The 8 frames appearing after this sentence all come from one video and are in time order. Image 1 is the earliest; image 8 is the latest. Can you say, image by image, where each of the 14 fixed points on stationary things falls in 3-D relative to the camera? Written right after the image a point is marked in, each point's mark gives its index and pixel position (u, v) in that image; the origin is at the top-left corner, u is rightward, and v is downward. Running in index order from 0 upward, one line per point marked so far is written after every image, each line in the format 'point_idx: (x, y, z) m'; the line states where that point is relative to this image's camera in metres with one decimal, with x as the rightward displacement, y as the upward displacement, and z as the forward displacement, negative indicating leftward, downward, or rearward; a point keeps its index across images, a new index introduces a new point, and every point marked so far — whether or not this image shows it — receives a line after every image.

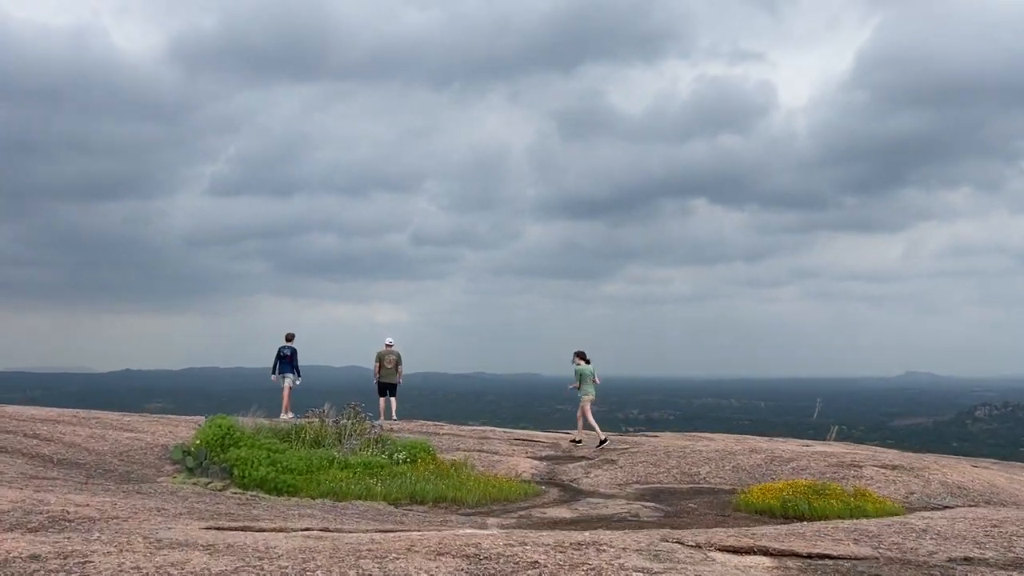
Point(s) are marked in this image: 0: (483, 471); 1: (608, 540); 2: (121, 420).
0: (-0.5, -3.1, +14.8) m
1: (+0.8, -2.0, +6.9) m
2: (-7.5, -2.5, +16.5) m
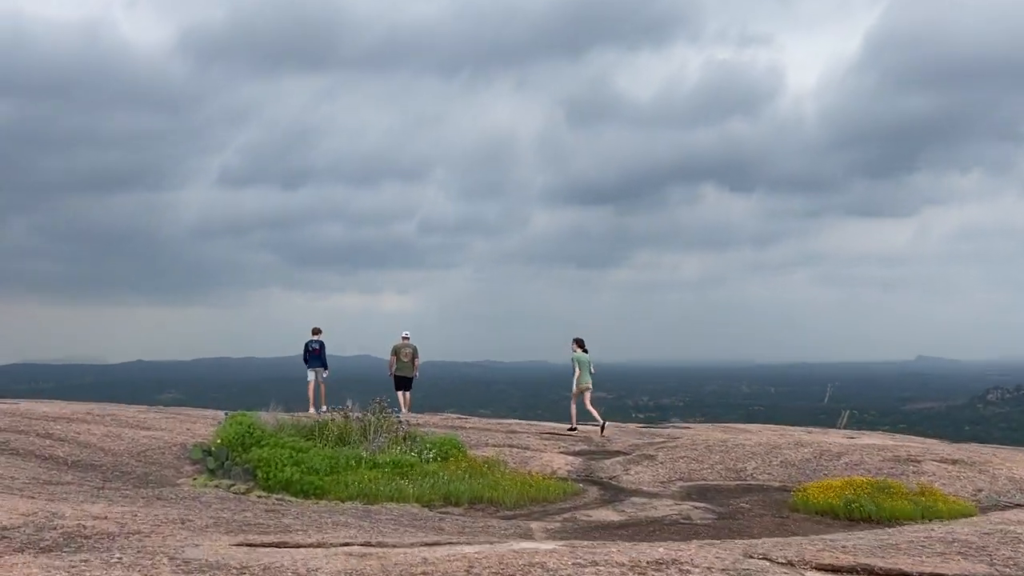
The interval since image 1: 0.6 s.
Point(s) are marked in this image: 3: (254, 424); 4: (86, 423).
0: (+0.1, -3.0, +14.0) m
1: (+1.3, -1.9, +6.1) m
2: (-6.9, -2.4, +15.8) m
3: (-4.0, -2.1, +13.3) m
4: (-7.2, -2.3, +14.5) m
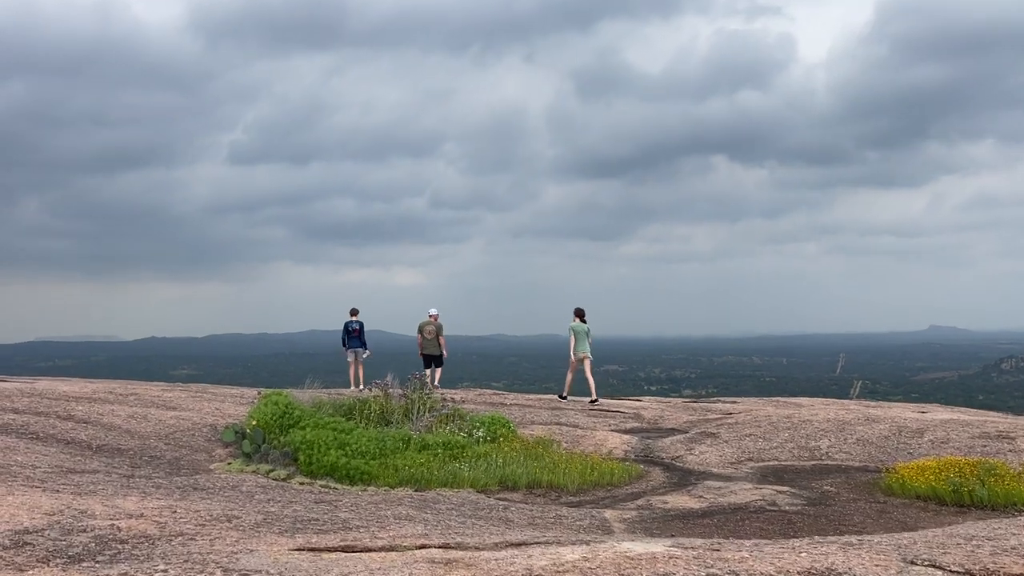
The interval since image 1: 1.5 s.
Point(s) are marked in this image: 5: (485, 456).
0: (+0.9, -2.4, +13.1) m
1: (+2.0, -1.6, +5.1) m
2: (-6.0, -1.9, +14.9) m
3: (-3.2, -1.6, +12.4) m
4: (-6.4, -1.8, +13.6) m
5: (-0.4, -2.2, +11.5) m
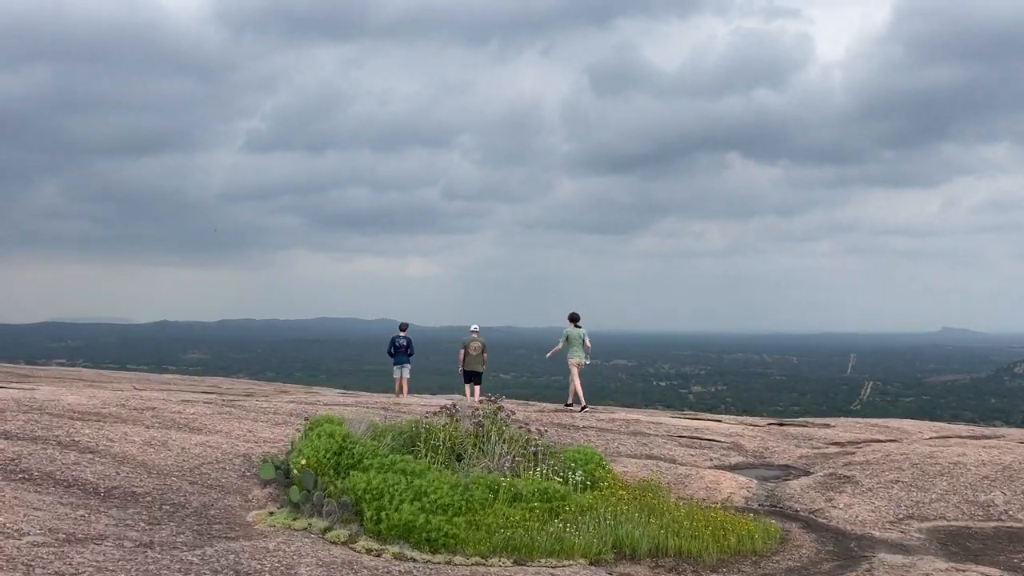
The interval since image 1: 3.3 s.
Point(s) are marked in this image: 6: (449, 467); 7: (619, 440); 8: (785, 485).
0: (+2.1, -2.6, +10.7) m
1: (+3.1, -1.9, +2.7) m
2: (-4.8, -1.8, +12.6) m
3: (-2.0, -1.7, +10.0) m
4: (-5.2, -1.8, +11.4) m
5: (+0.8, -2.4, +9.1) m
6: (-0.7, -2.1, +9.8) m
7: (+1.7, -2.4, +13.6) m
8: (+3.6, -2.6, +11.4) m
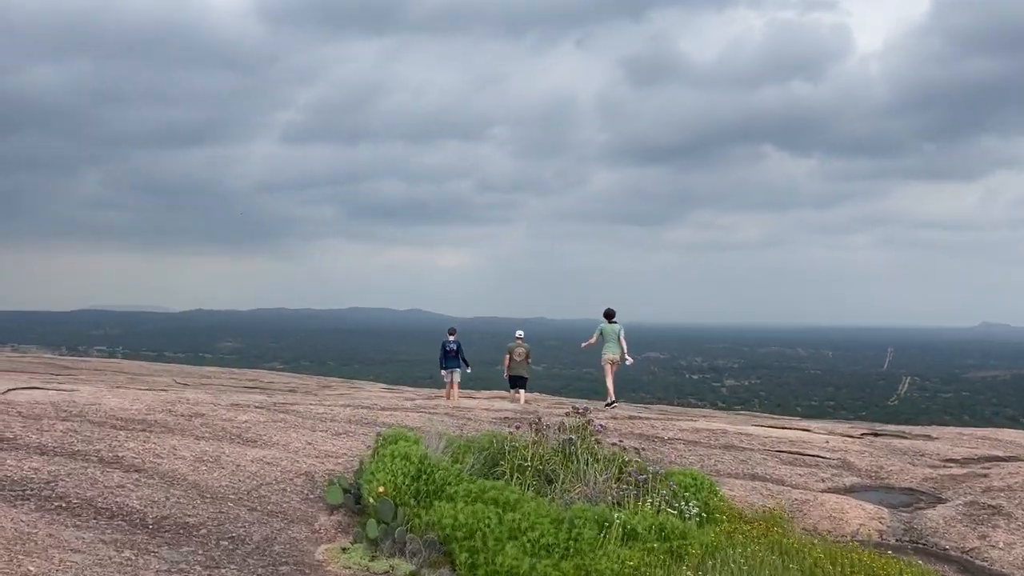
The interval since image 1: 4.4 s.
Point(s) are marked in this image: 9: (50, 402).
0: (+3.2, -2.6, +9.2) m
1: (+3.8, -2.0, +1.2) m
2: (-3.6, -1.8, +11.4) m
3: (-0.9, -1.7, +8.7) m
4: (-4.1, -1.7, +10.2) m
5: (+1.8, -2.4, +7.7) m
6: (+0.3, -2.1, +8.5) m
7: (+2.8, -2.4, +12.2) m
8: (+4.7, -2.6, +9.9) m
9: (-6.3, -1.6, +11.8) m
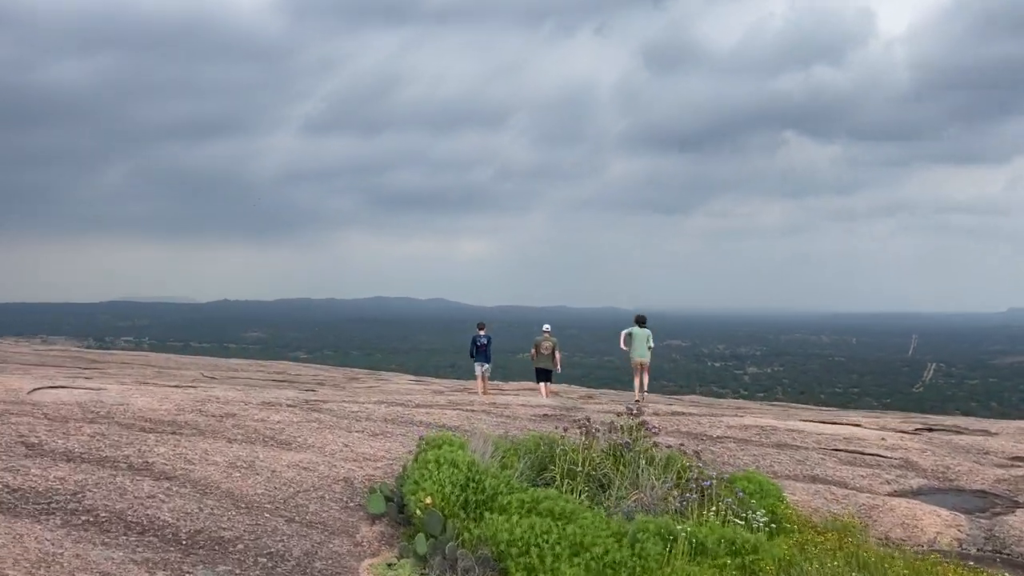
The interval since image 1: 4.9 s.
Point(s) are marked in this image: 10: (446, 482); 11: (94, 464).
0: (+3.7, -2.5, +8.6) m
1: (+4.2, -2.0, +0.6) m
2: (-3.1, -1.7, +10.9) m
3: (-0.4, -1.6, +8.2) m
4: (-3.5, -1.7, +9.7) m
5: (+2.3, -2.3, +7.1) m
6: (+0.8, -2.0, +7.9) m
7: (+3.4, -2.3, +11.6) m
8: (+5.2, -2.5, +9.2) m
9: (-5.7, -1.5, +11.4) m
10: (-0.6, -1.7, +7.6) m
11: (-4.0, -1.7, +8.2) m
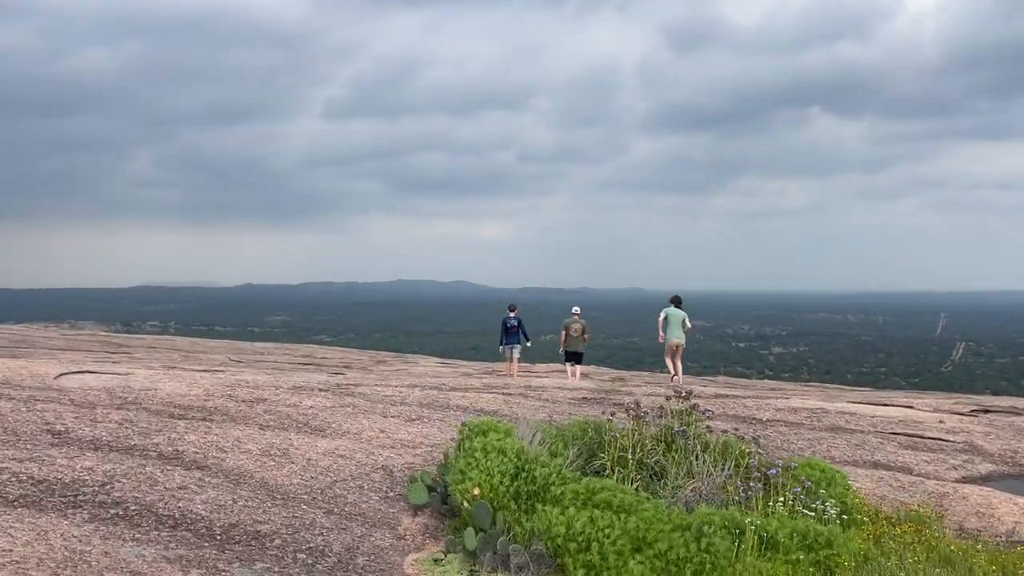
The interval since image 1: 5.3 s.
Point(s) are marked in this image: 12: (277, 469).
0: (+4.1, -2.2, +8.0) m
1: (+4.4, -1.9, 0.0) m
2: (-2.6, -1.5, +10.5) m
3: (0.0, -1.4, +7.7) m
4: (-3.0, -1.5, +9.3) m
5: (+2.7, -2.1, +6.6) m
6: (+1.2, -1.8, +7.4) m
7: (+4.0, -2.0, +11.0) m
8: (+5.7, -2.2, +8.6) m
9: (-5.2, -1.3, +11.0) m
10: (-0.1, -1.5, +7.1) m
11: (-3.5, -1.5, +7.8) m
12: (-2.2, -1.7, +8.0) m
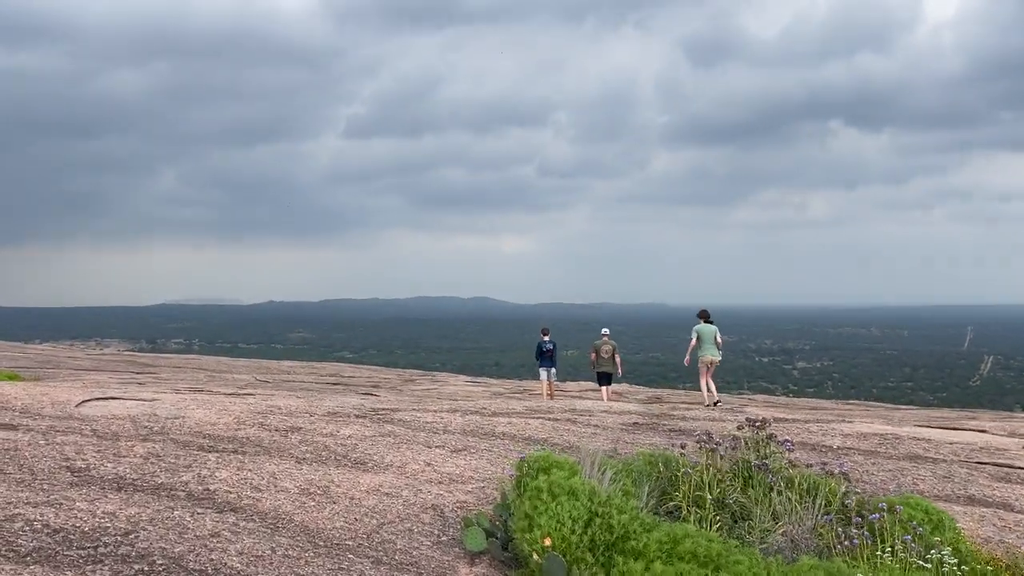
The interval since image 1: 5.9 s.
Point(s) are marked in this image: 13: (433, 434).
0: (+4.7, -2.4, +7.1) m
1: (+4.8, -1.9, -1.0) m
2: (-1.9, -1.7, +9.7) m
3: (+0.6, -1.6, +6.8) m
4: (-2.5, -1.7, +8.5) m
5: (+3.3, -2.2, +5.7) m
6: (+1.8, -1.9, +6.5) m
7: (+4.6, -2.1, +10.0) m
8: (+6.3, -2.4, +7.6) m
9: (-4.6, -1.5, +10.3) m
10: (+0.4, -1.7, +6.3) m
11: (-3.0, -1.7, +7.1) m
12: (-1.6, -1.9, +7.3) m
13: (-1.0, -1.8, +10.7) m
